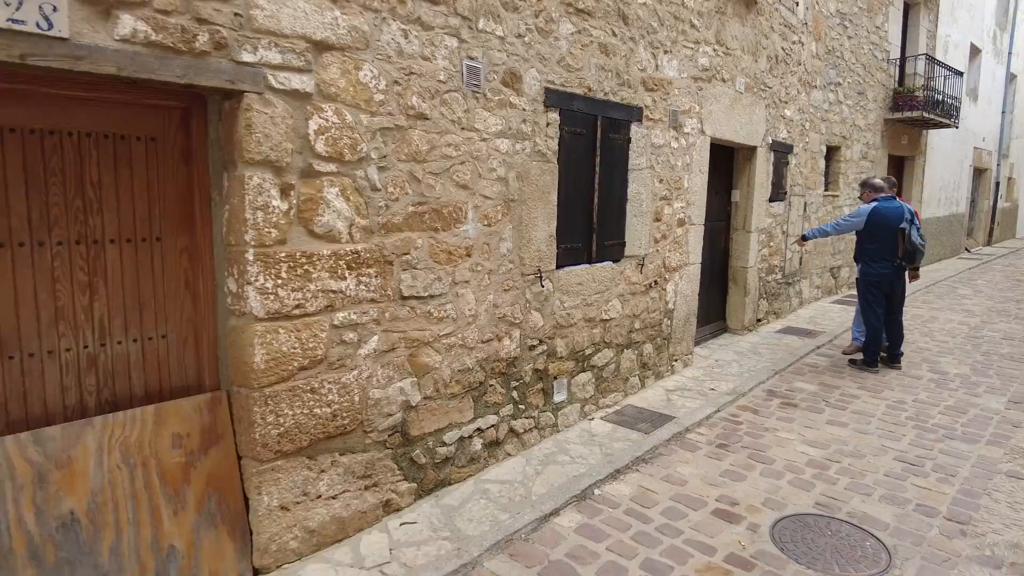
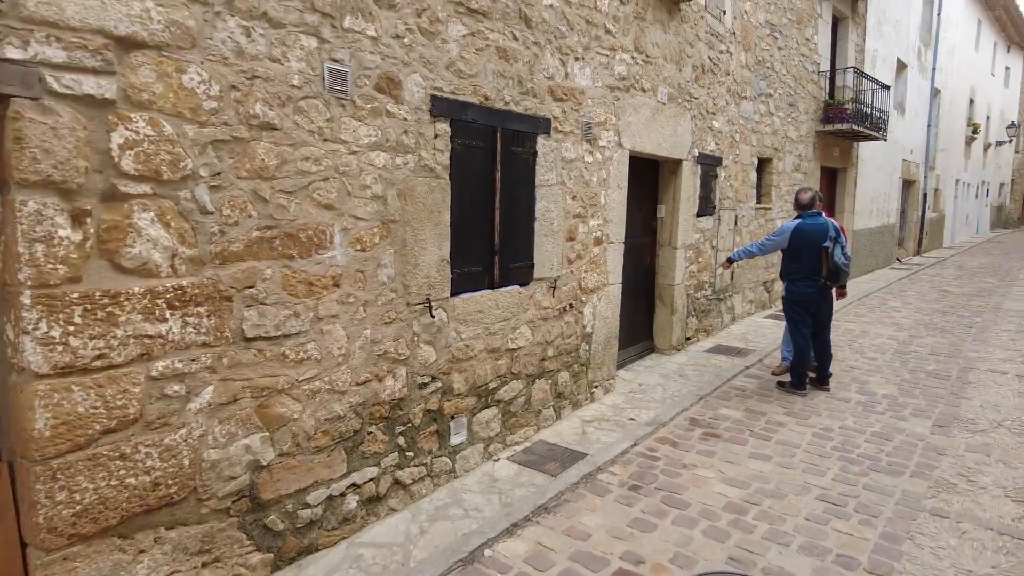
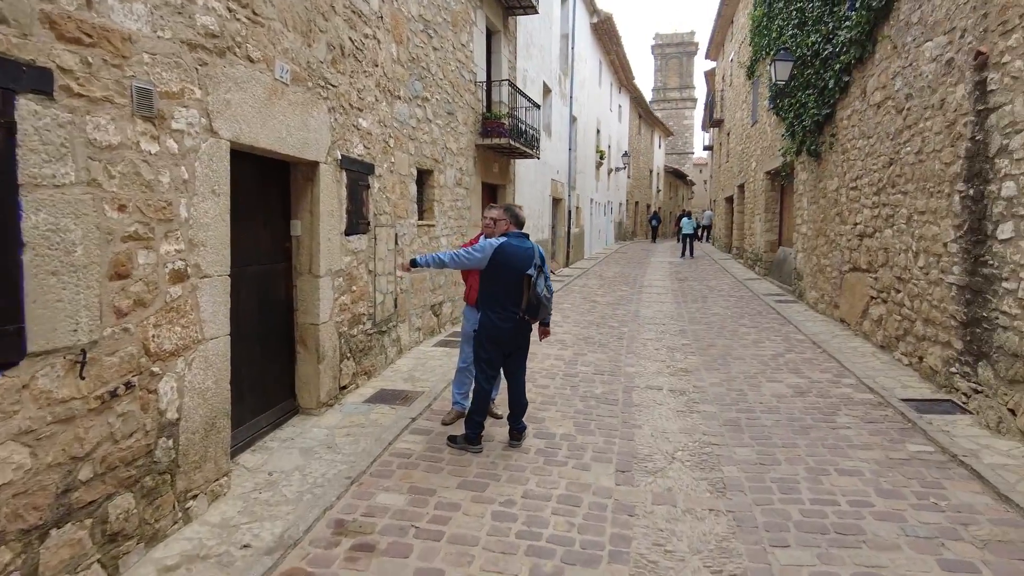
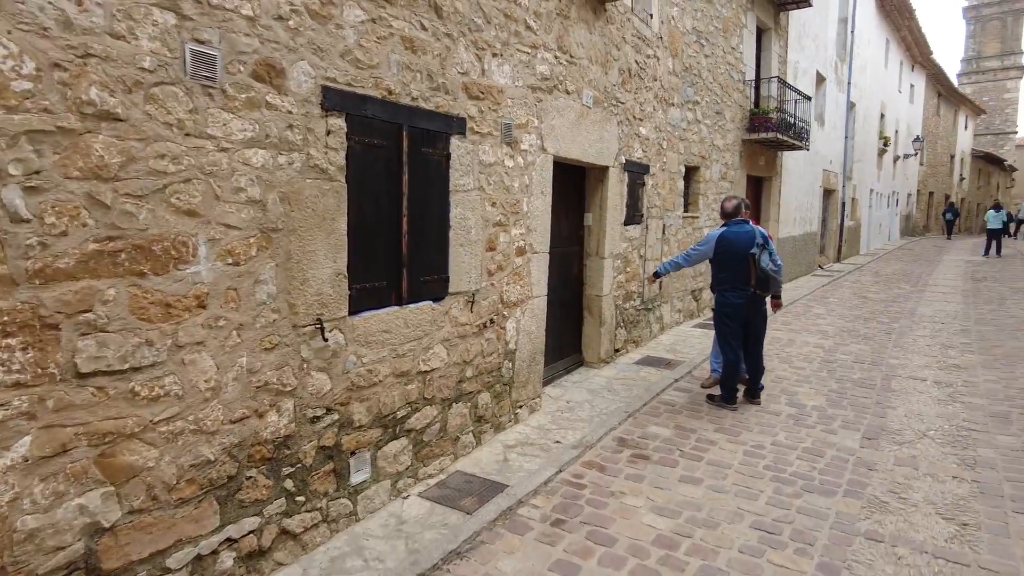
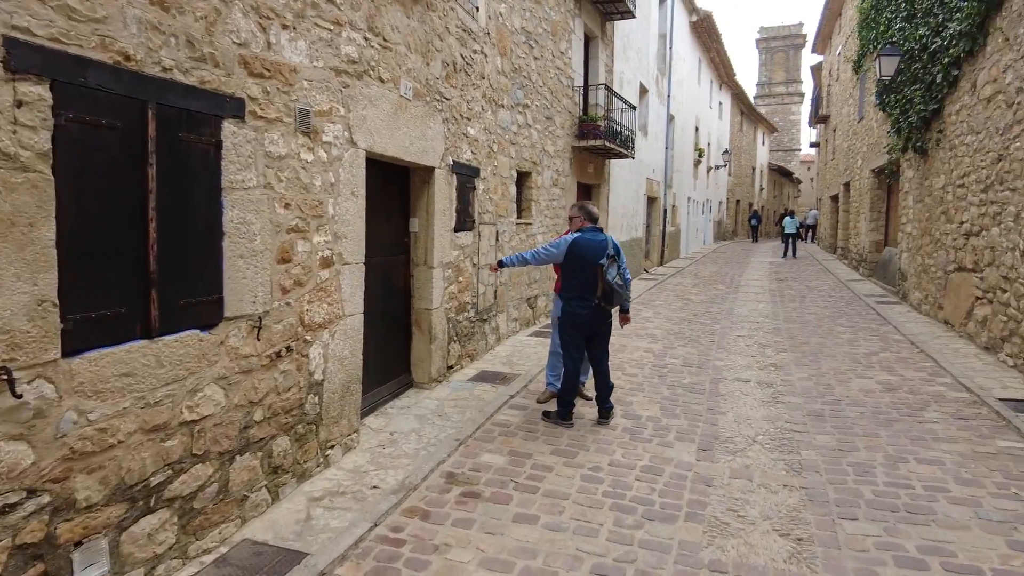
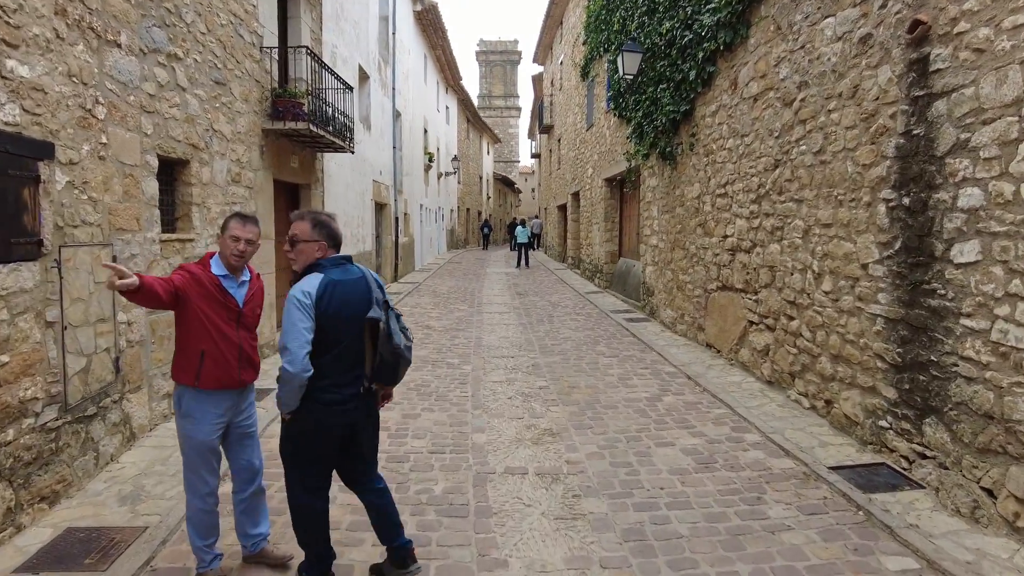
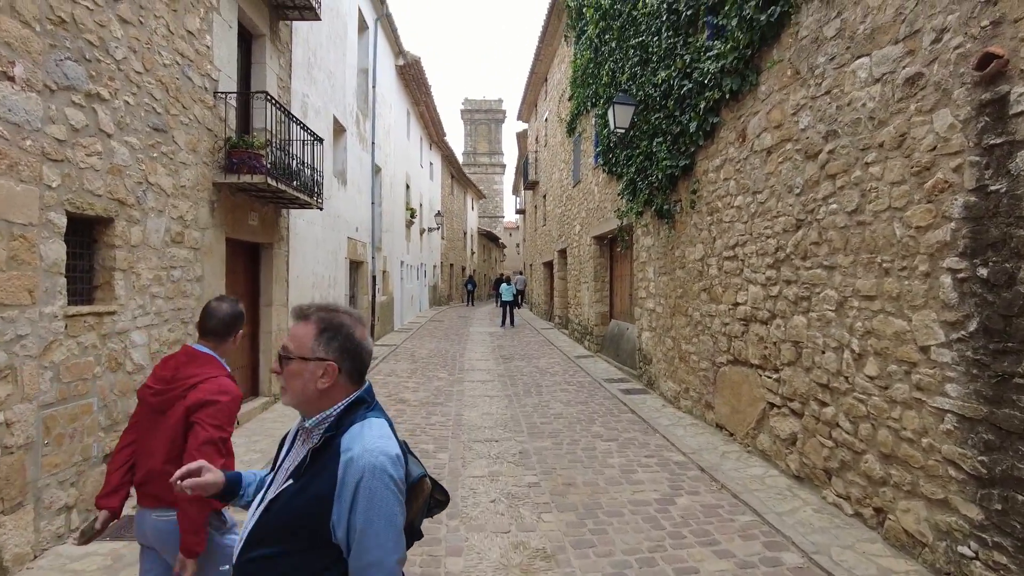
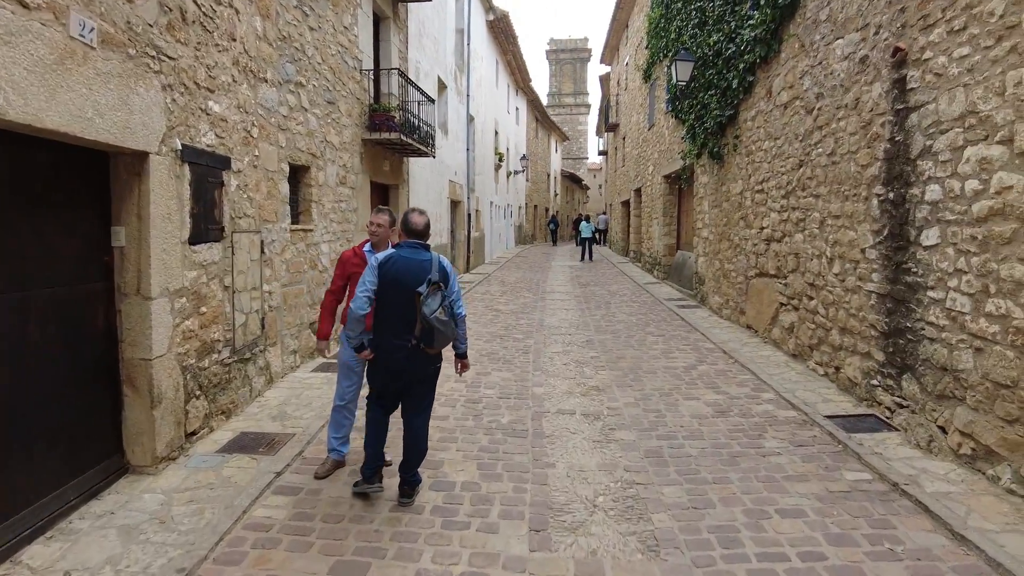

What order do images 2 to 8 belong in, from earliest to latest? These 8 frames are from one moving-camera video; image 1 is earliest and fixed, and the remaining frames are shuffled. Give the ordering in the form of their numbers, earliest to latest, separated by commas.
2, 4, 5, 3, 8, 6, 7
